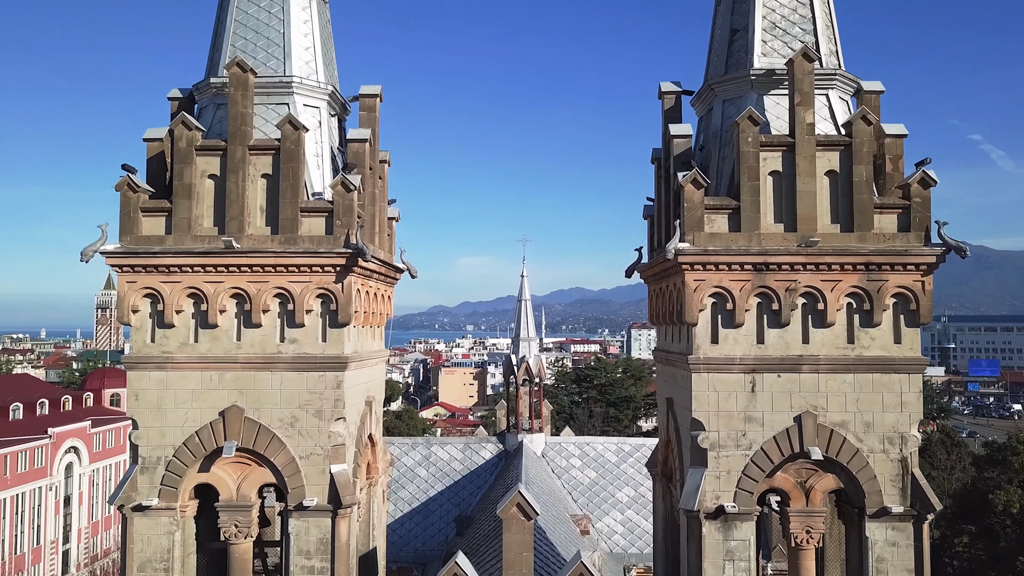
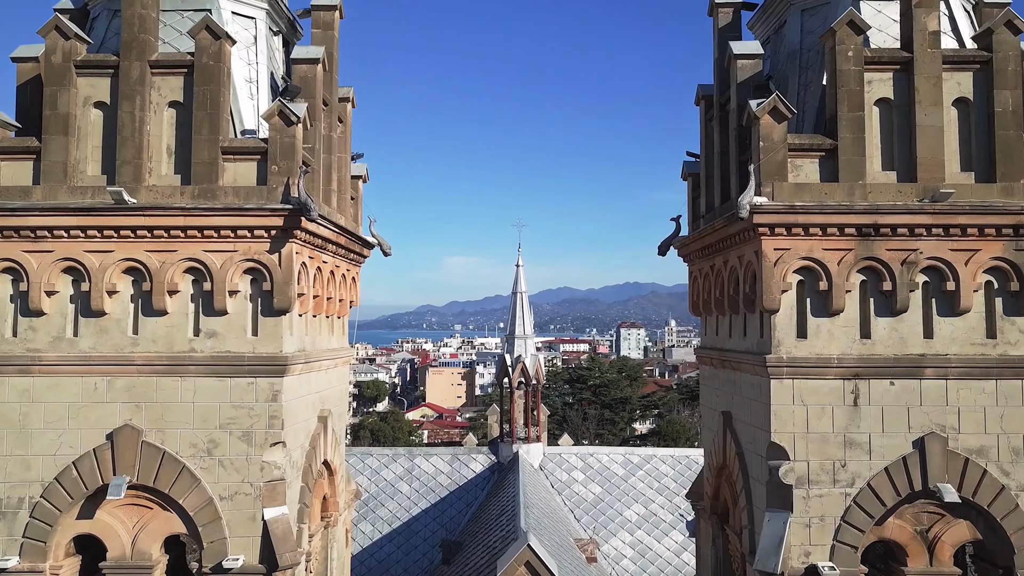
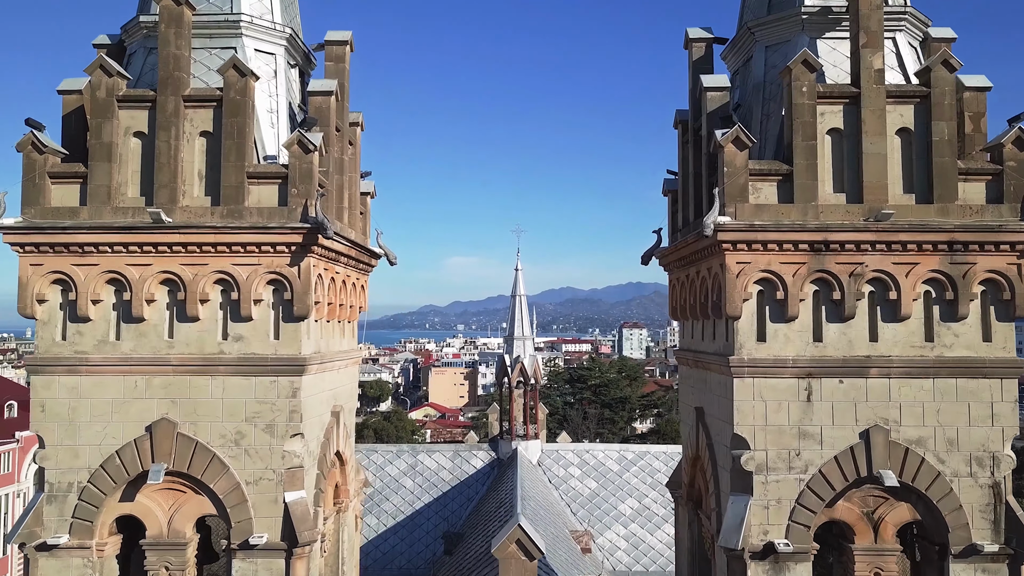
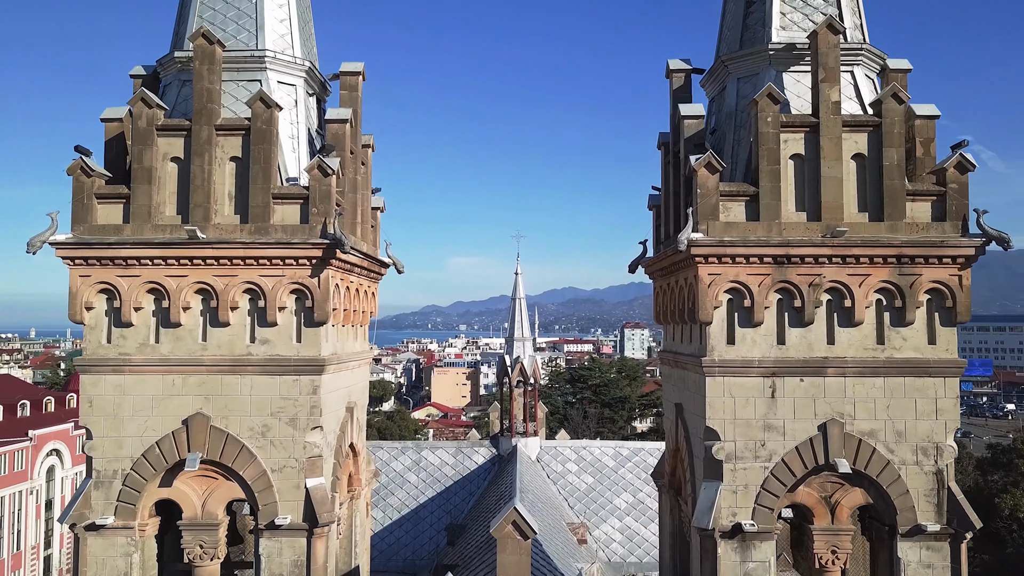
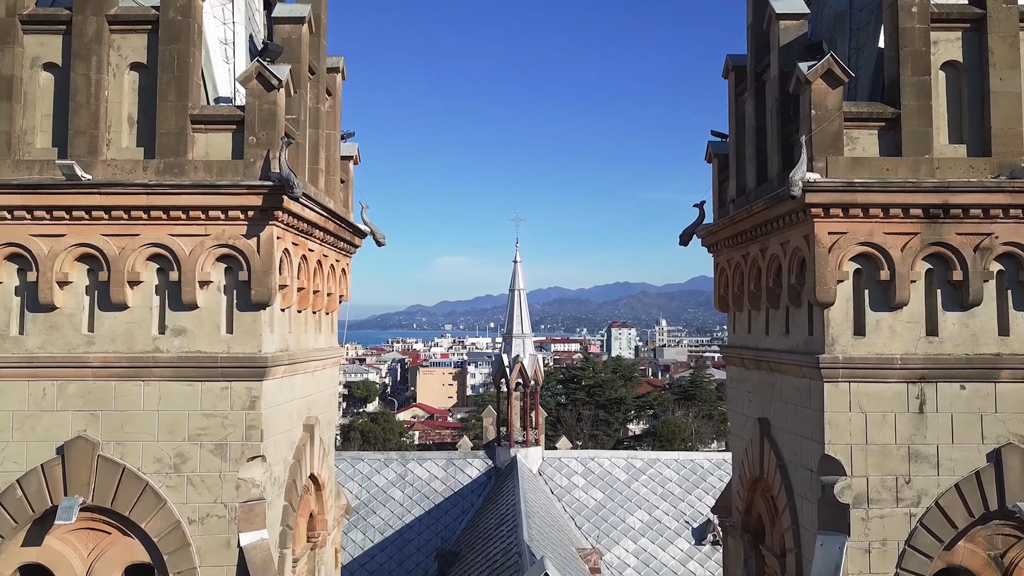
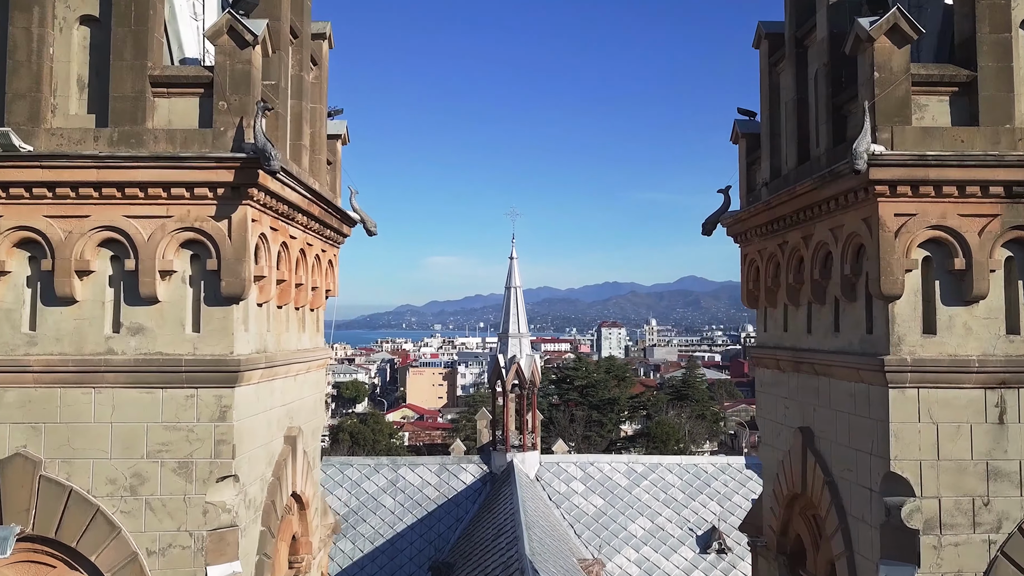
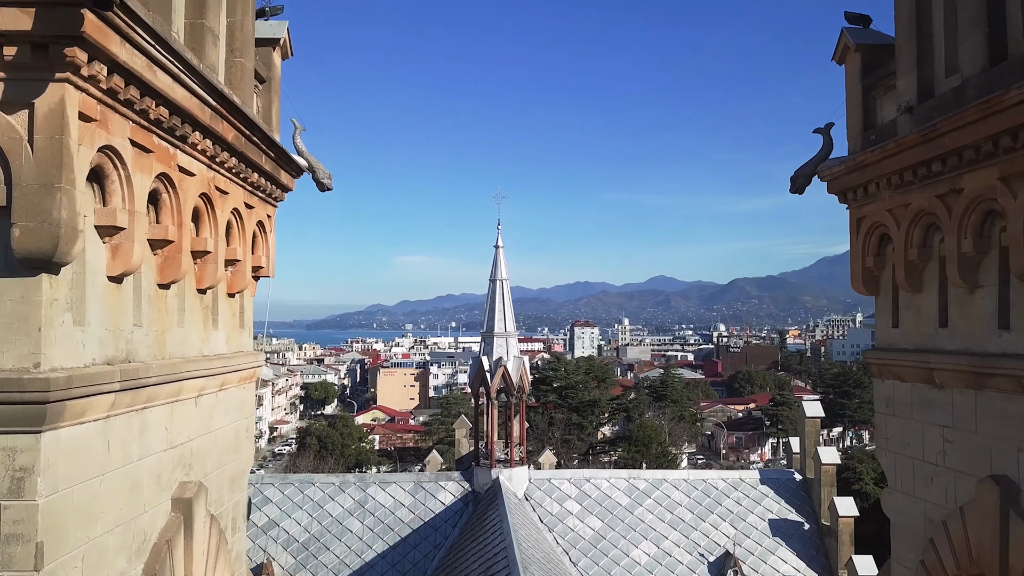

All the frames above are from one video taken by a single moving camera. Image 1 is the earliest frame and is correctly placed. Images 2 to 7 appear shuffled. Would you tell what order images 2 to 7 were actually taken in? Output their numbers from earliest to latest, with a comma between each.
4, 3, 2, 5, 6, 7
